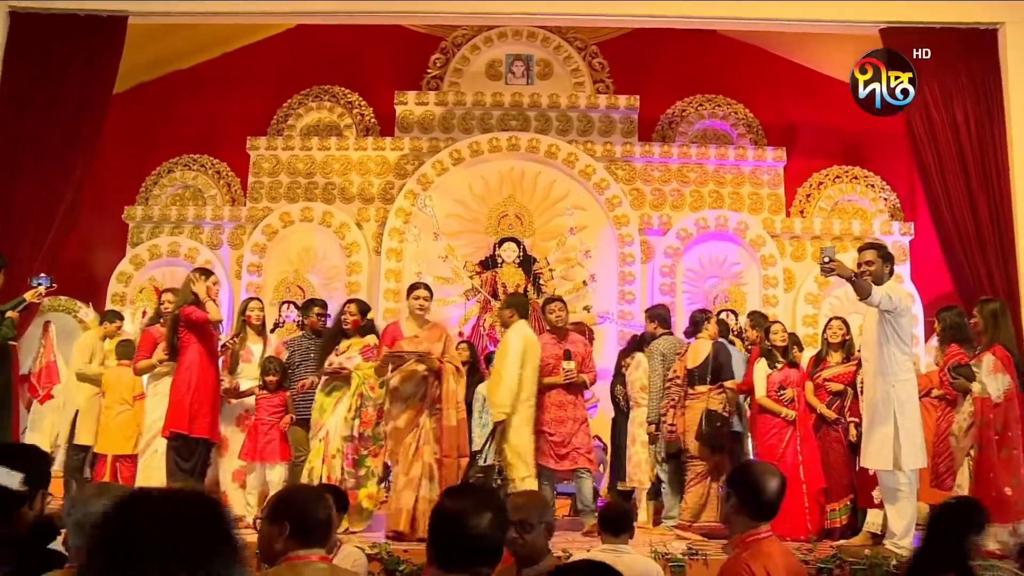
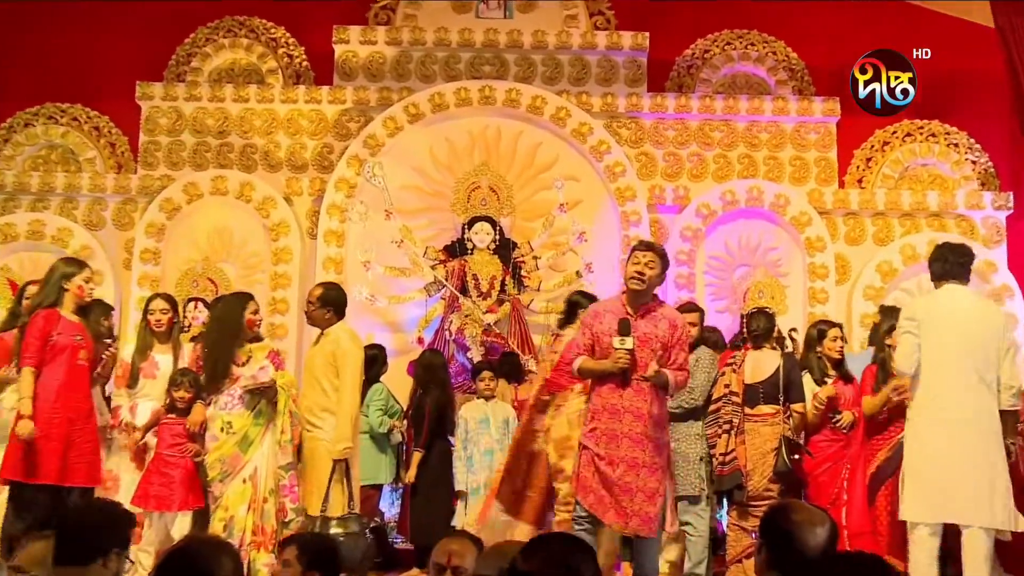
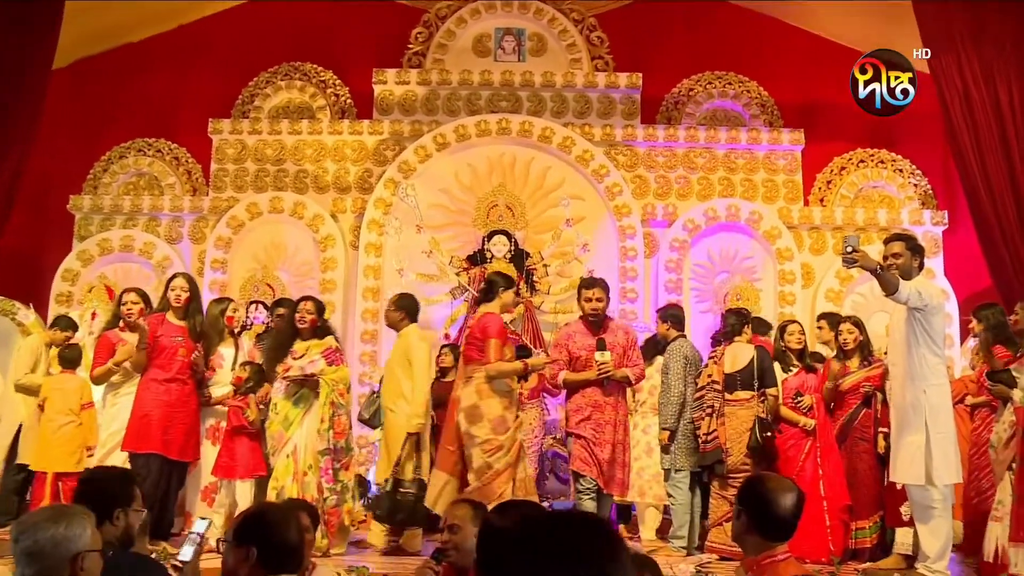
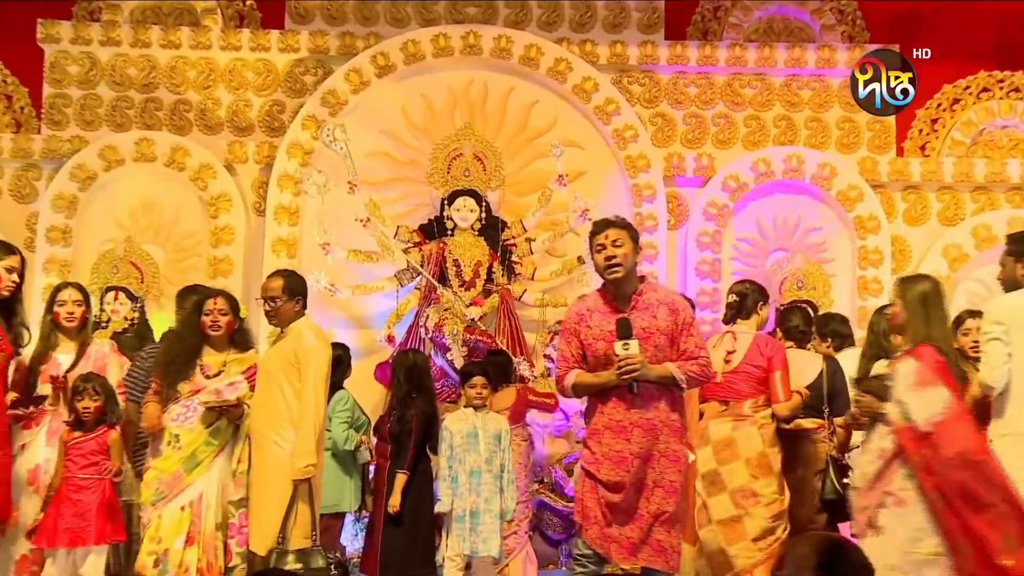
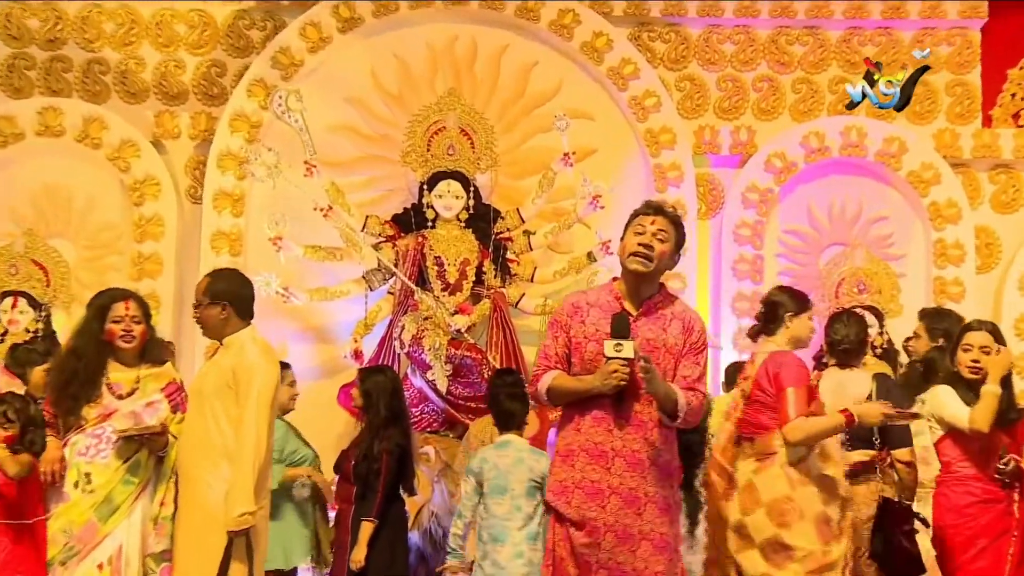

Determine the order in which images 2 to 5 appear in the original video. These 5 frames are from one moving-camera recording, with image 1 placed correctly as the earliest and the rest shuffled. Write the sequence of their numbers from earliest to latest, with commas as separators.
3, 2, 4, 5
